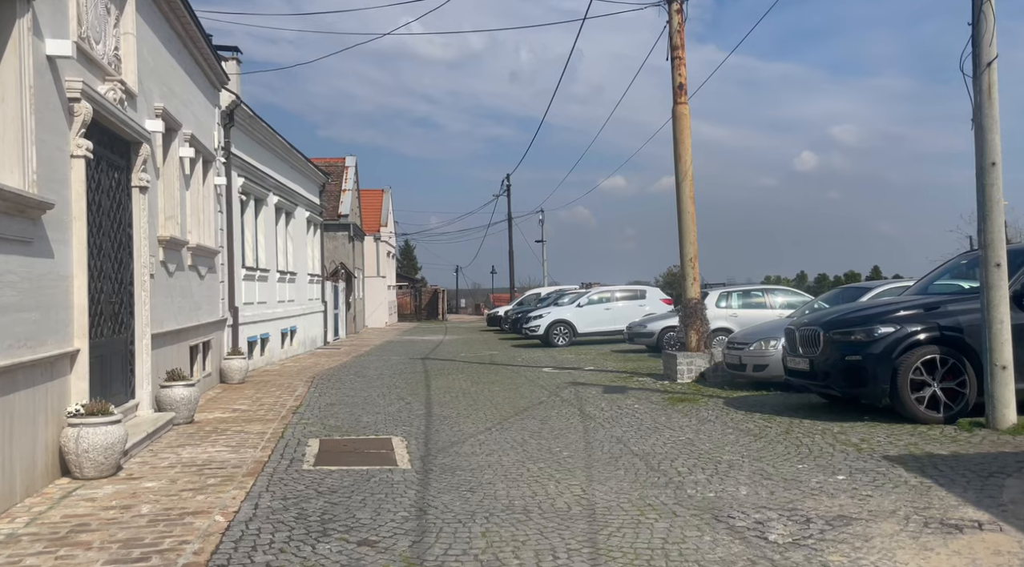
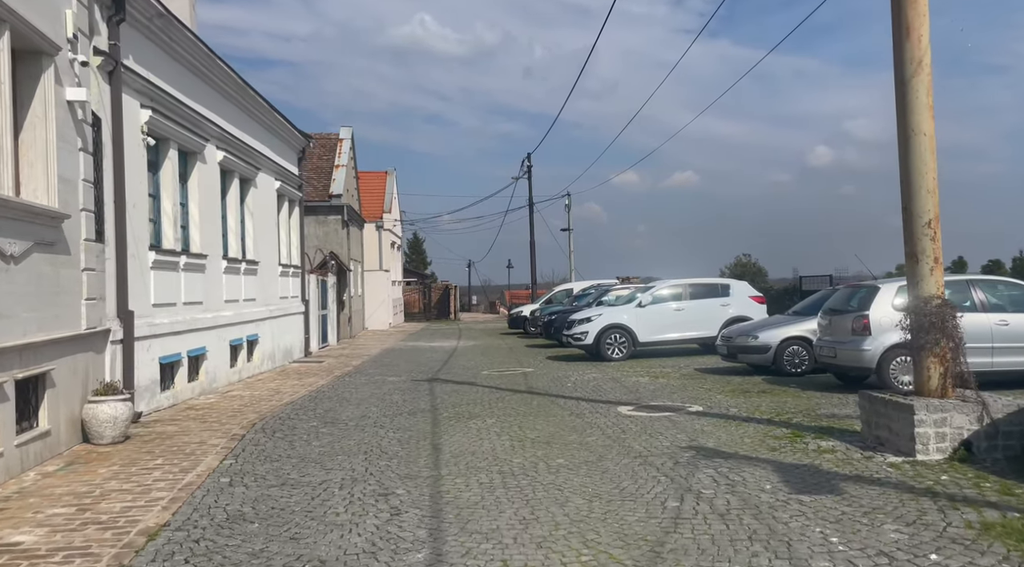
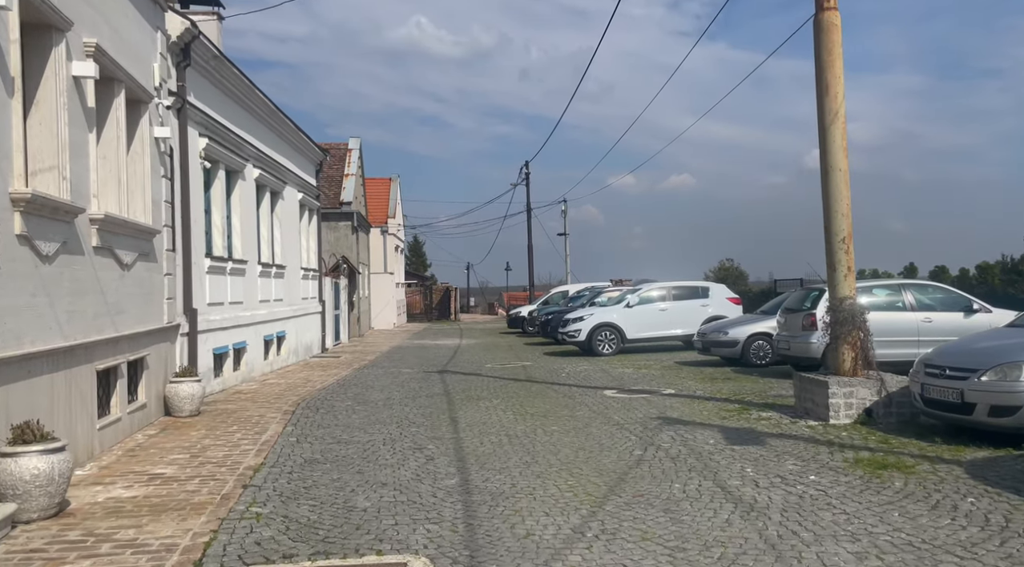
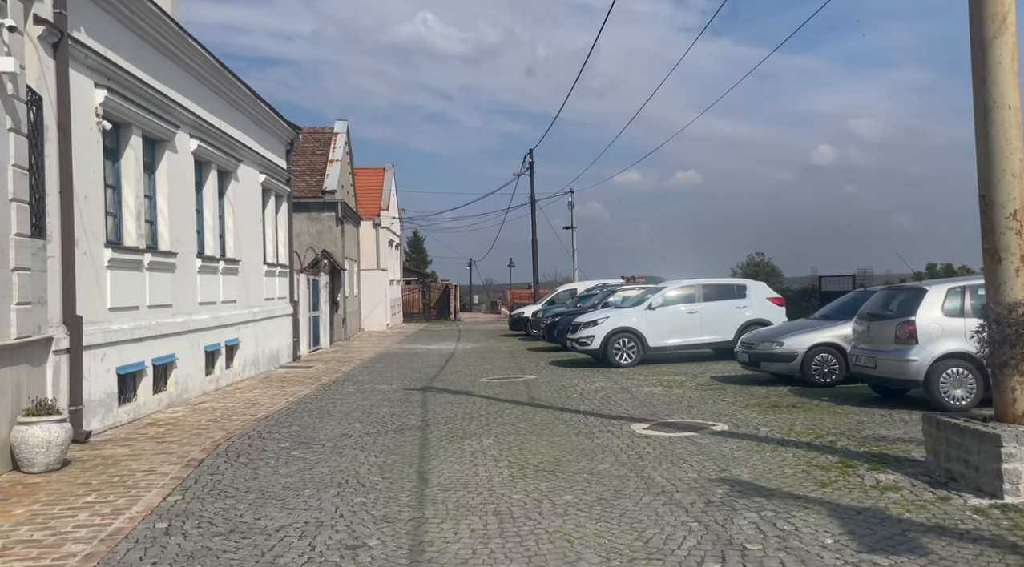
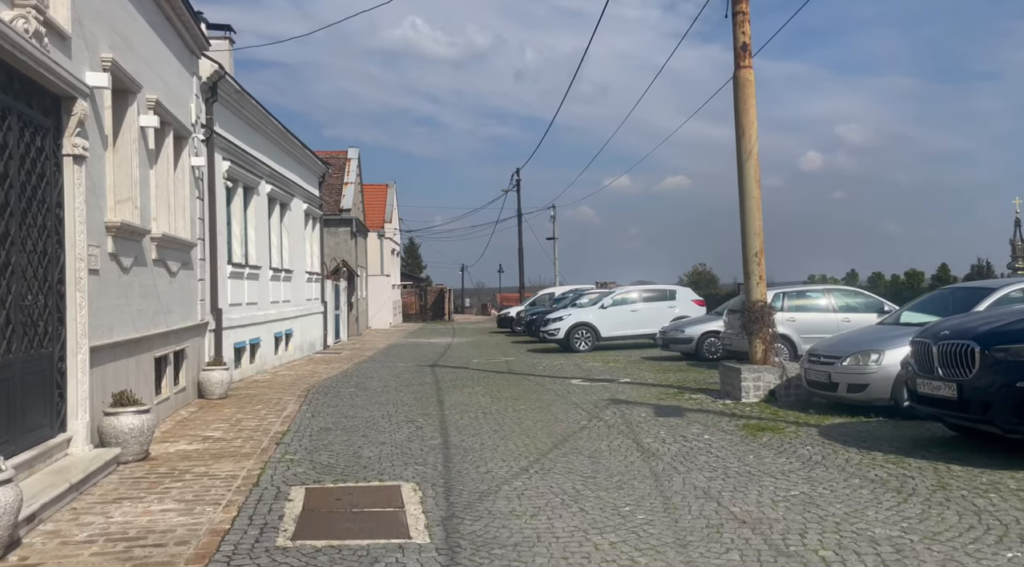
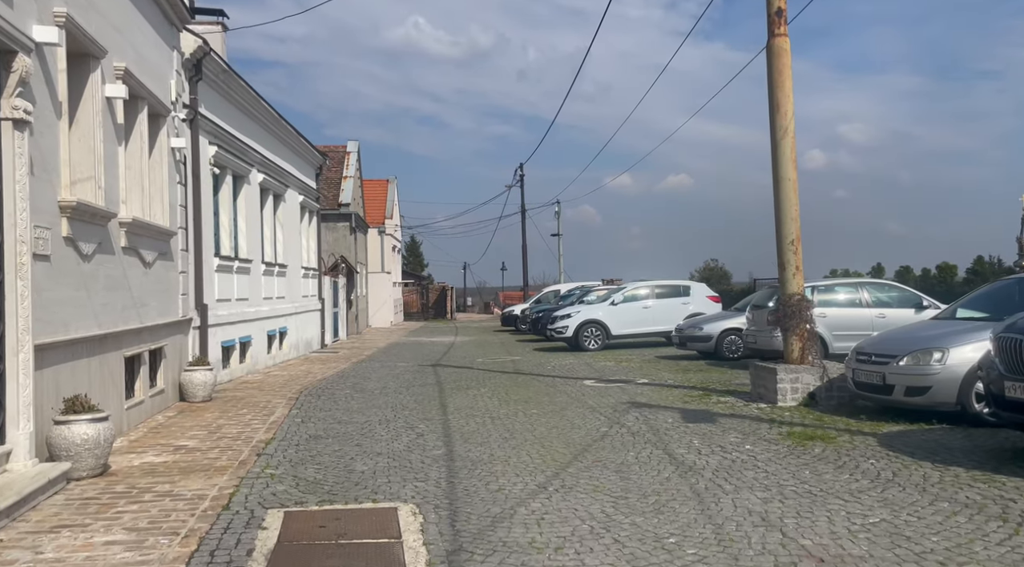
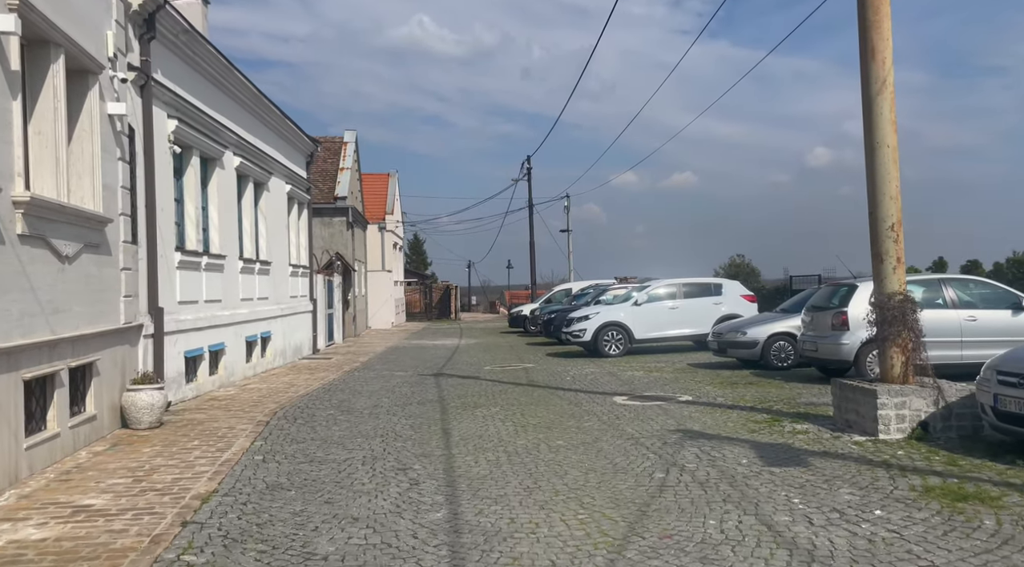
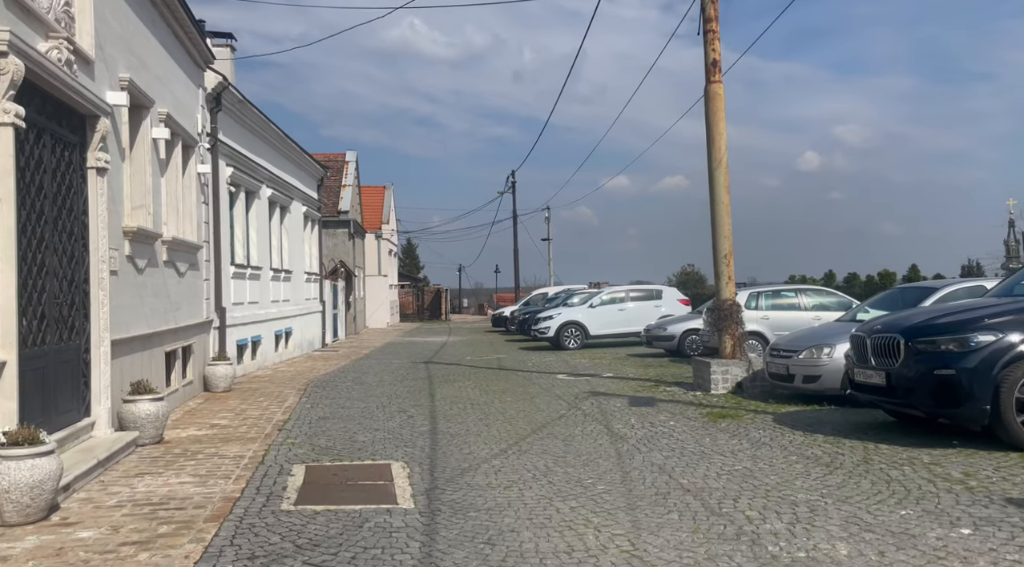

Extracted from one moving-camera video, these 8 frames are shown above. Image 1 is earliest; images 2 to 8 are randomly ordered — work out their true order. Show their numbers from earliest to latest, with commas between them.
8, 5, 6, 3, 7, 2, 4
